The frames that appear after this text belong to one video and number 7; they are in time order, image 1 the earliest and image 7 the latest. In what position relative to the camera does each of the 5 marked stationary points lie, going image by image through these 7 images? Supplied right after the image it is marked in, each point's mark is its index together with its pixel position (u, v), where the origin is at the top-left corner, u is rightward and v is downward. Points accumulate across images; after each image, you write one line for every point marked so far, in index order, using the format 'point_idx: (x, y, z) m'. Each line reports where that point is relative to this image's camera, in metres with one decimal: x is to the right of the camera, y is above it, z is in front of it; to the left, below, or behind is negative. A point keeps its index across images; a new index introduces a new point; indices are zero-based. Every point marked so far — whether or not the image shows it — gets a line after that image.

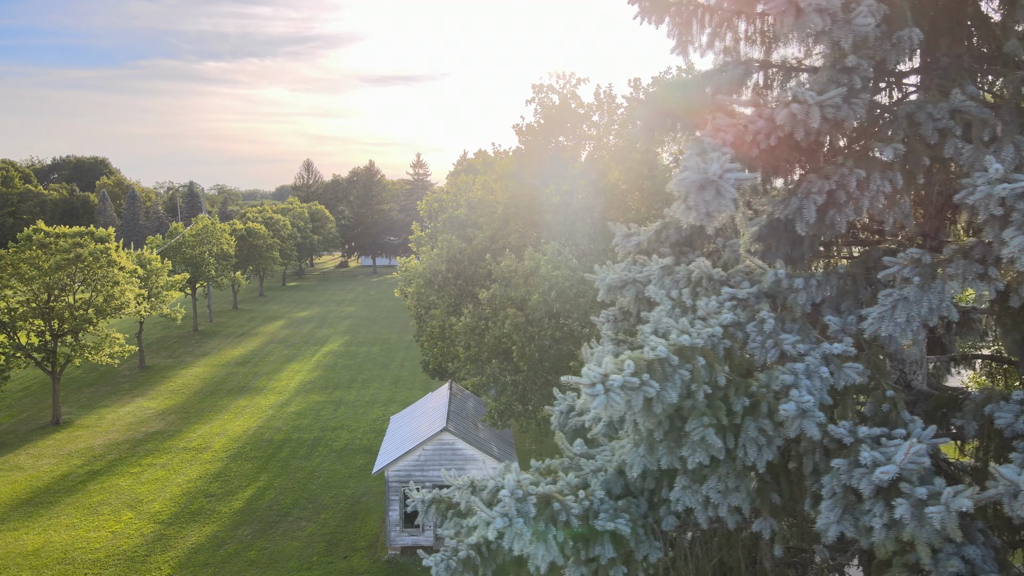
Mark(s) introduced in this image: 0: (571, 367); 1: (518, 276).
0: (+1.5, -1.9, +14.1) m
1: (+0.2, +0.3, +14.3) m
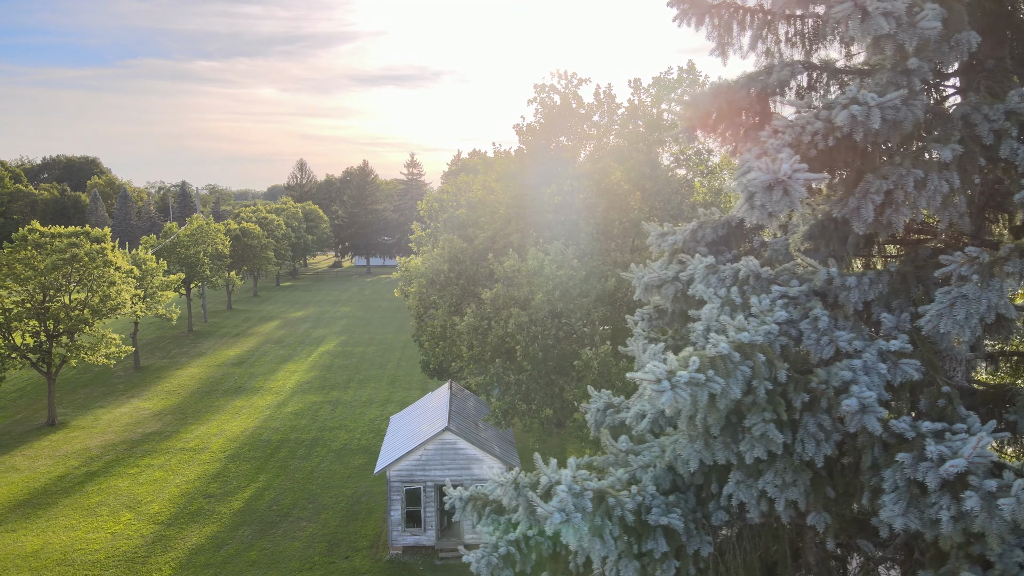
0: (+1.5, -1.9, +14.1) m
1: (+0.2, +0.3, +14.3) m
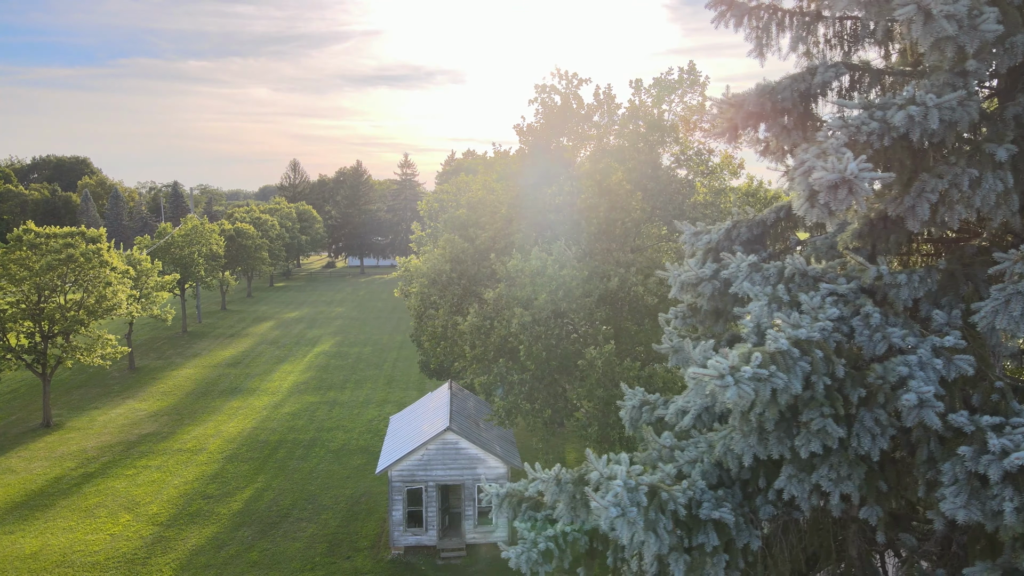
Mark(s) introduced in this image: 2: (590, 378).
0: (+1.6, -1.8, +14.2) m
1: (+0.3, +0.3, +14.3) m
2: (+1.8, -2.0, +13.5) m
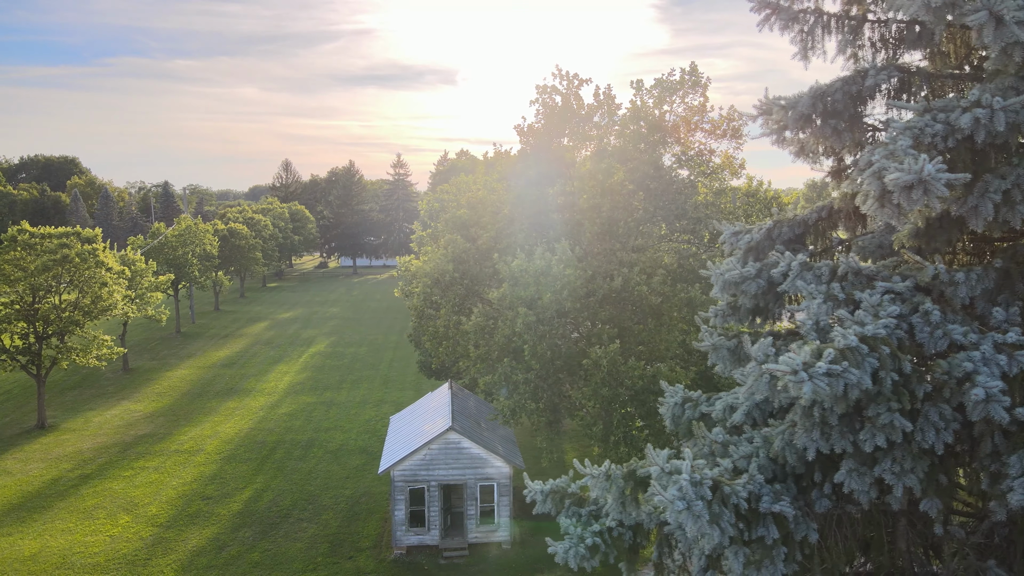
0: (+1.7, -1.8, +14.2) m
1: (+0.4, +0.3, +14.4) m
2: (+1.9, -2.0, +13.6) m
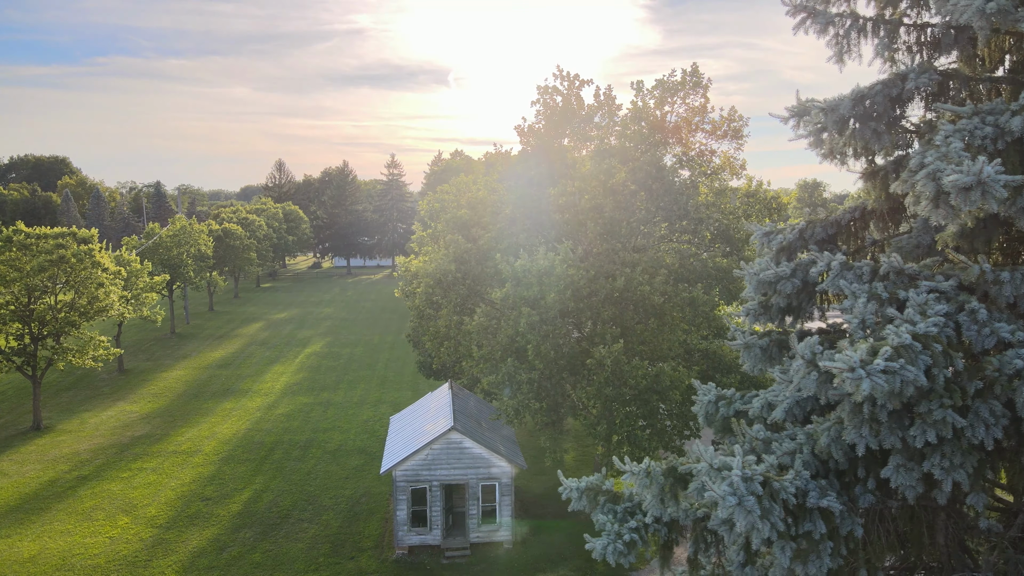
0: (+1.8, -1.8, +14.2) m
1: (+0.5, +0.3, +14.4) m
2: (+2.0, -2.0, +13.6) m
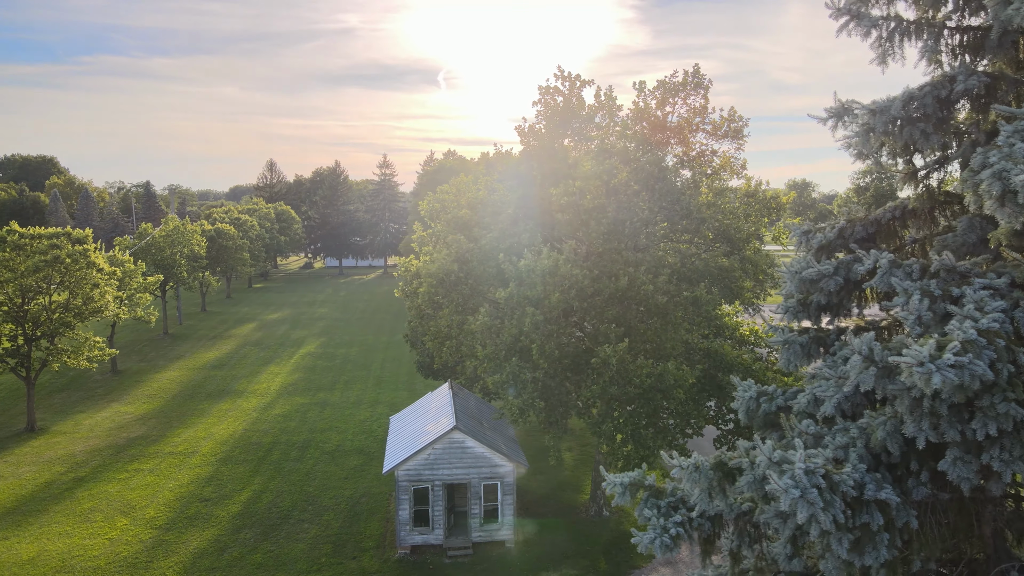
0: (+1.9, -1.8, +14.3) m
1: (+0.6, +0.3, +14.4) m
2: (+2.1, -2.0, +13.7) m
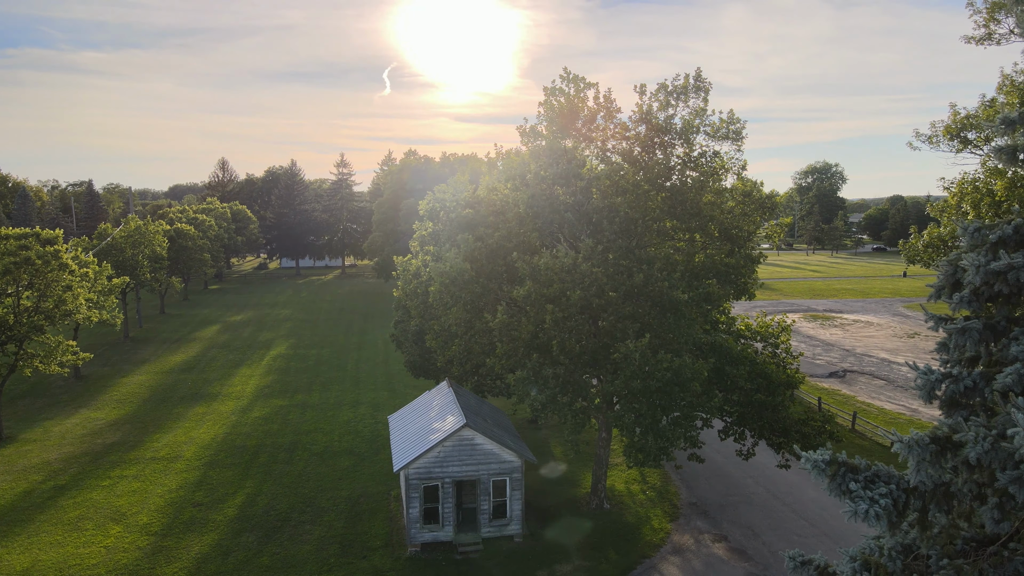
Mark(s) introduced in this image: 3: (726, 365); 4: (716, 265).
0: (+2.3, -1.8, +14.6) m
1: (+1.0, +0.4, +14.7) m
2: (+2.6, -1.9, +14.0) m
3: (+5.8, -2.1, +16.0) m
4: (+5.7, +0.6, +16.7) m
